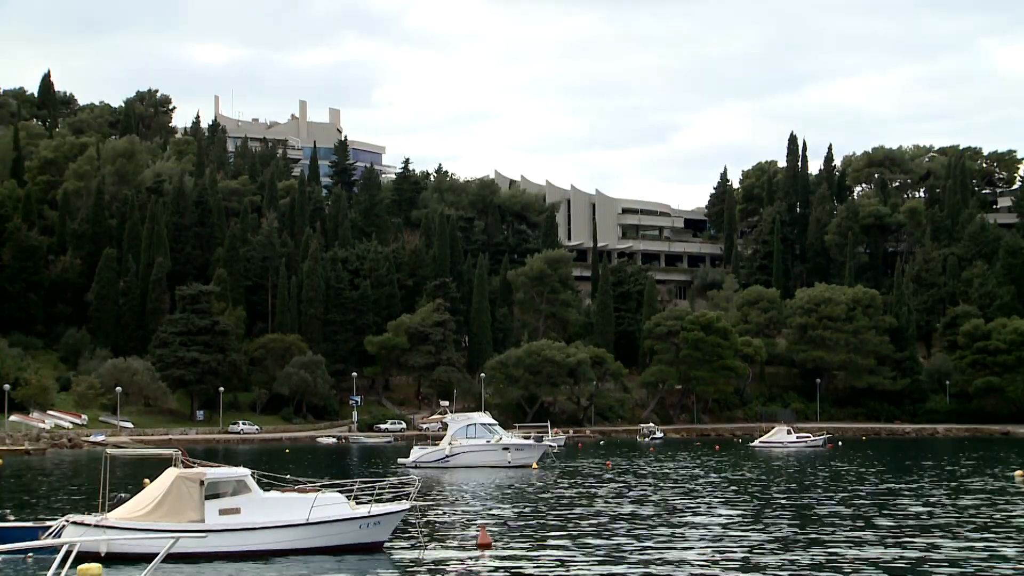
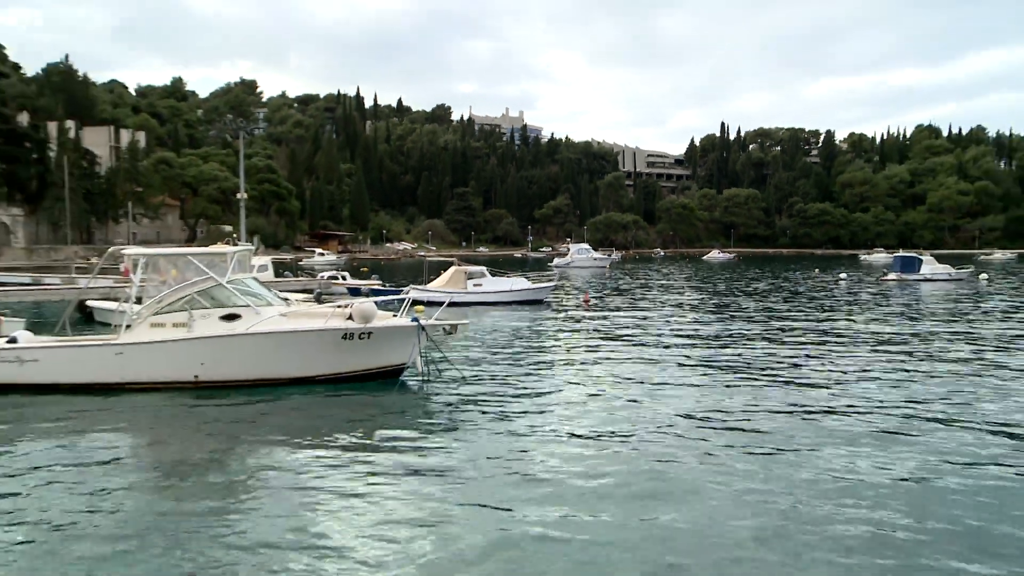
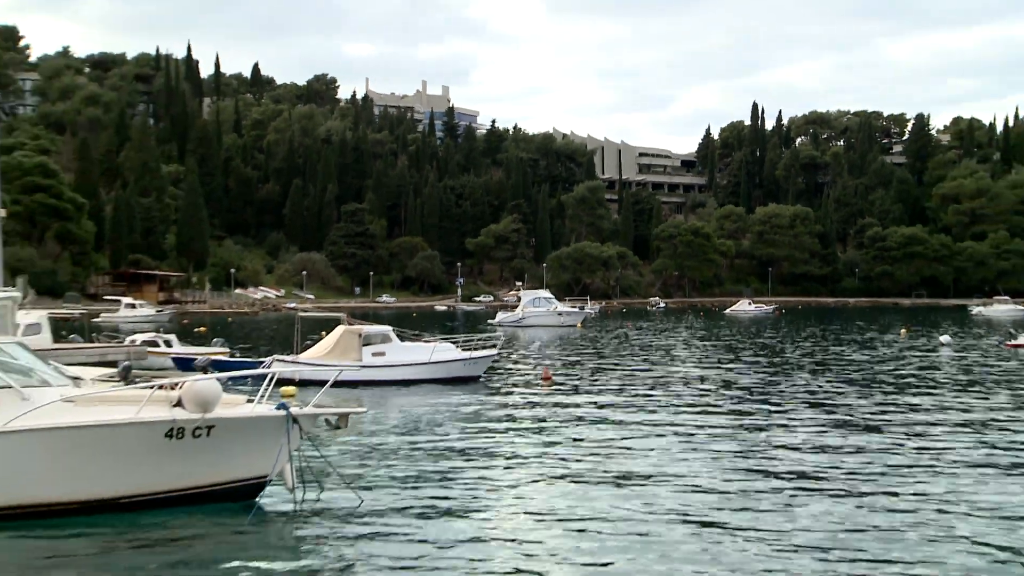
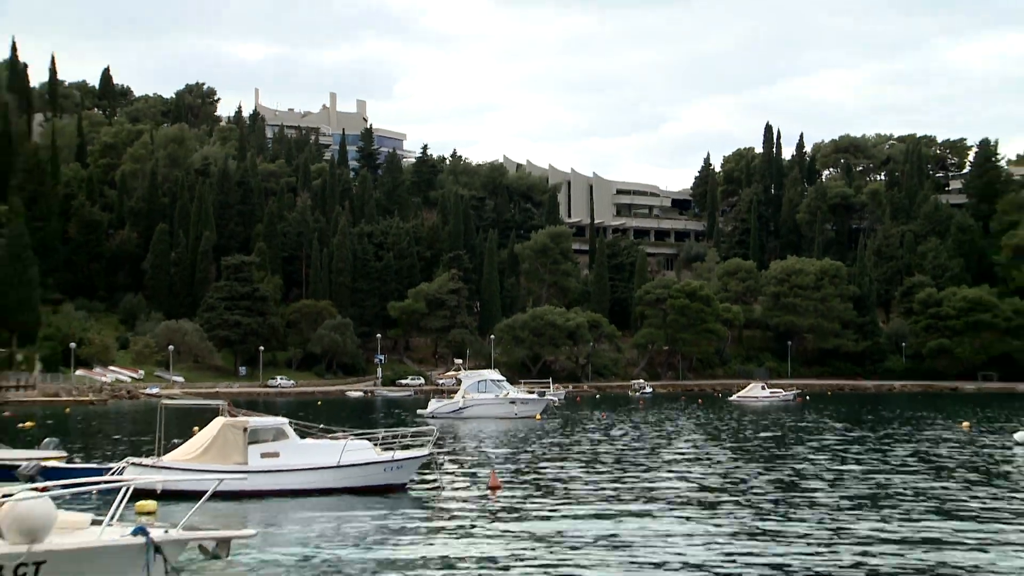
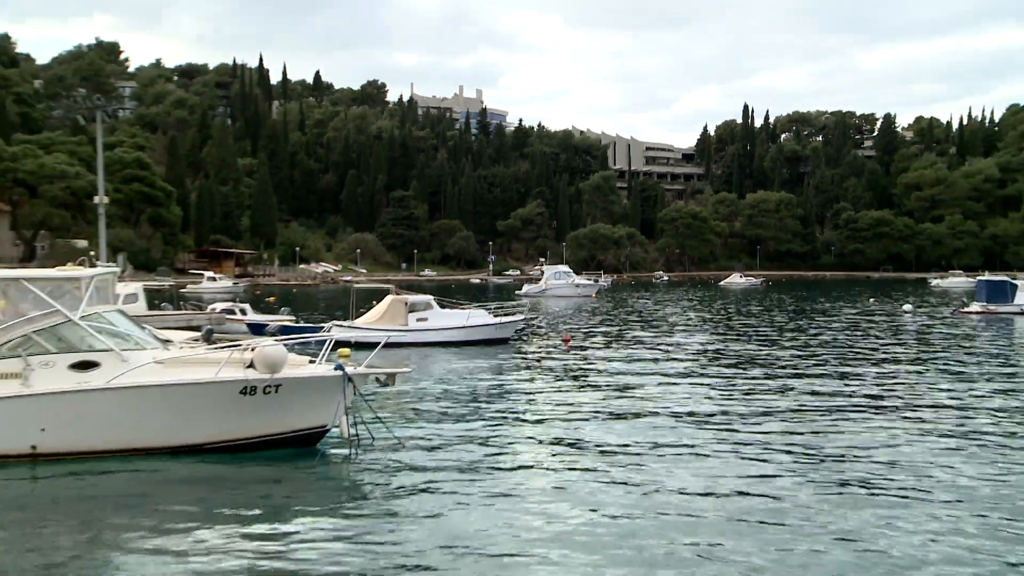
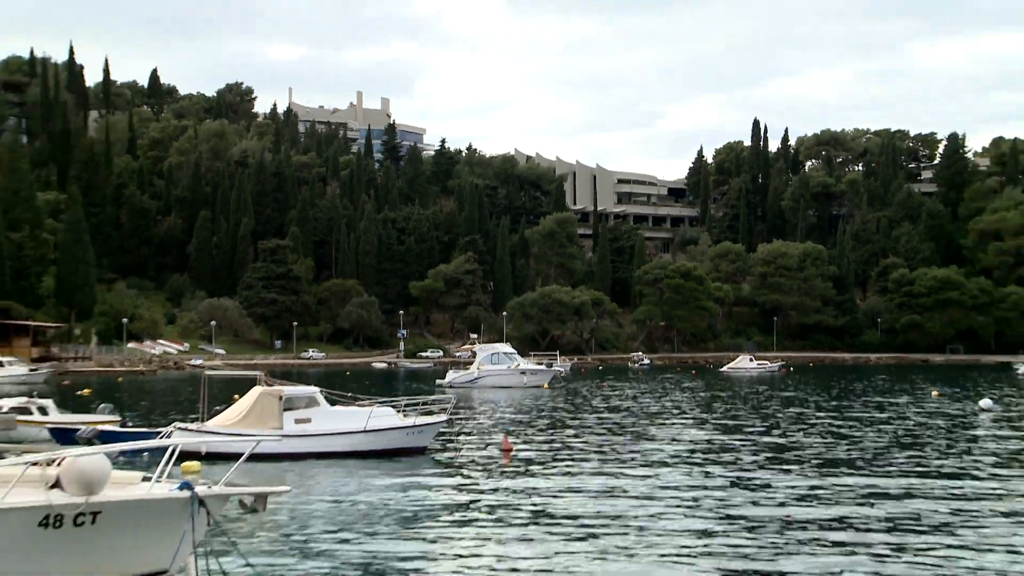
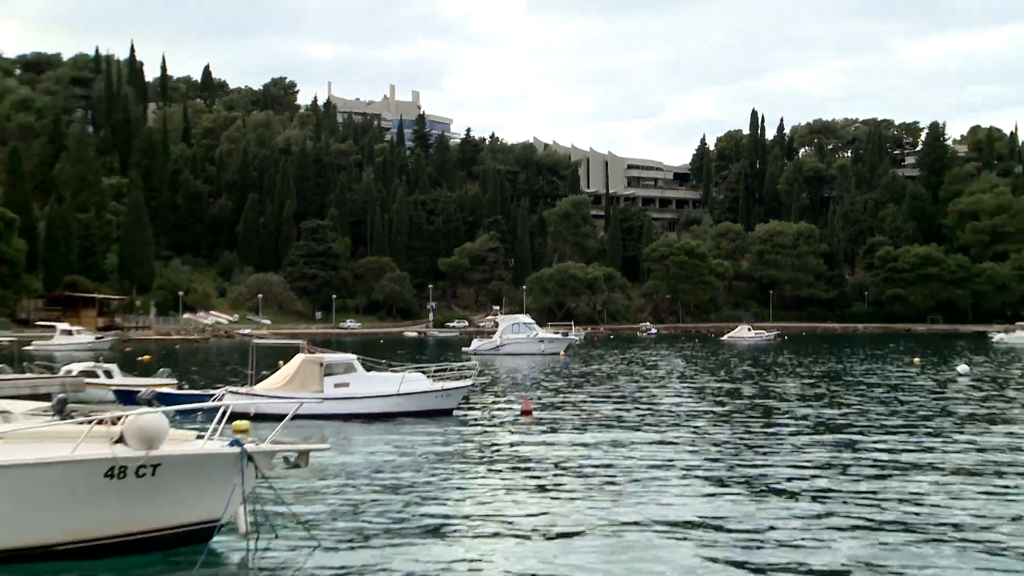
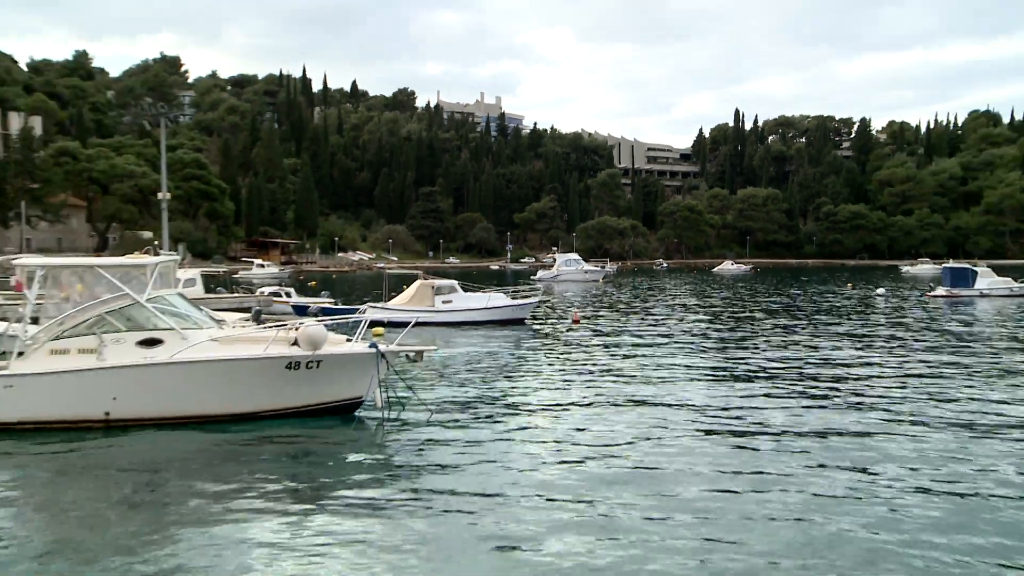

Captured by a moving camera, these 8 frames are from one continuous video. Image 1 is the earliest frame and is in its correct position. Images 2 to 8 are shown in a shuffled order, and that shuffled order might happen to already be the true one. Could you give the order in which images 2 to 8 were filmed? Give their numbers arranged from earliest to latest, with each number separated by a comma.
4, 6, 7, 3, 5, 8, 2
